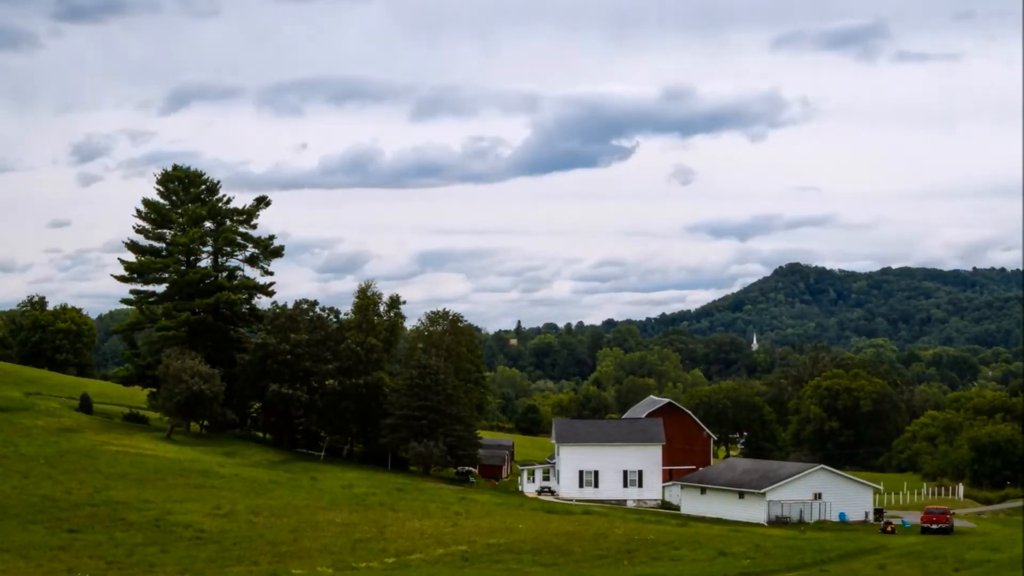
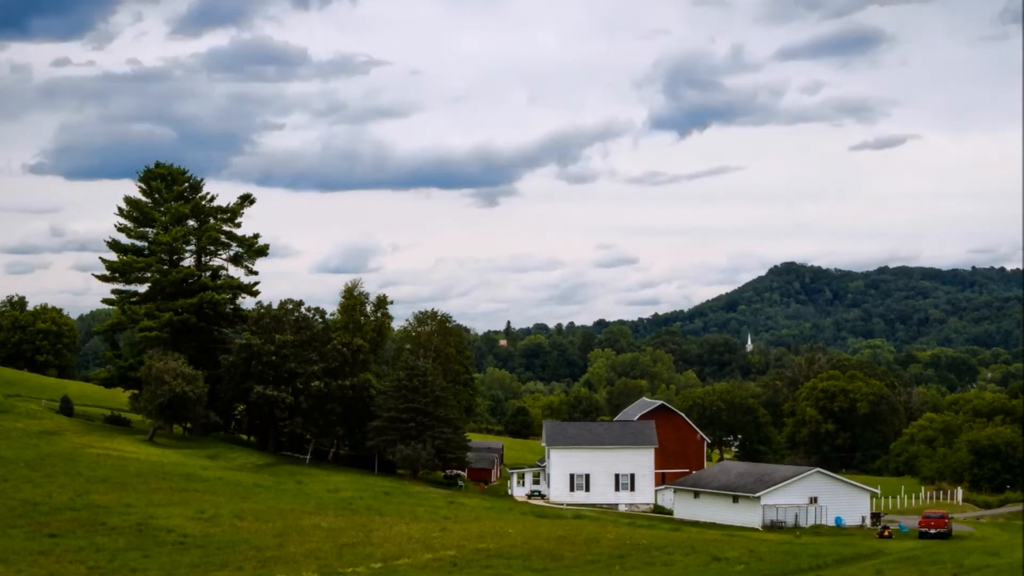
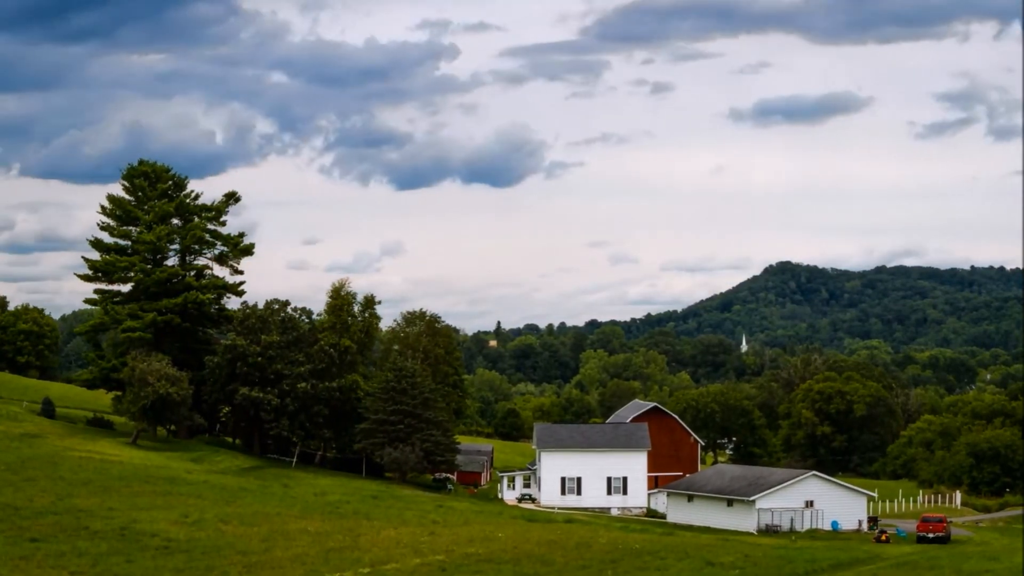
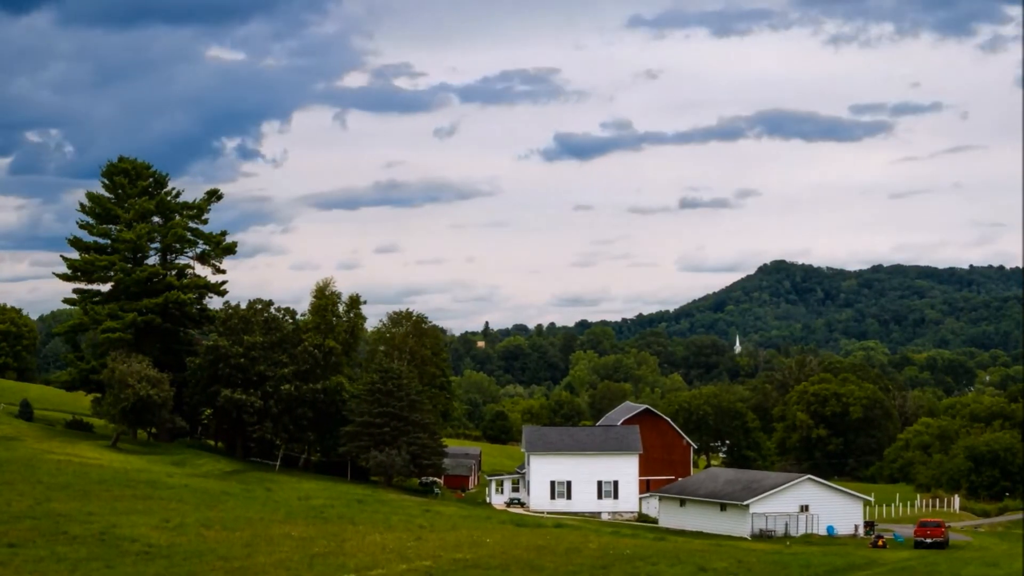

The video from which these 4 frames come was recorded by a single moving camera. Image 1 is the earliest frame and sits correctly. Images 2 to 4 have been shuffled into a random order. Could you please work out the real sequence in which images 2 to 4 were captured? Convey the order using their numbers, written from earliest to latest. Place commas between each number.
2, 3, 4
